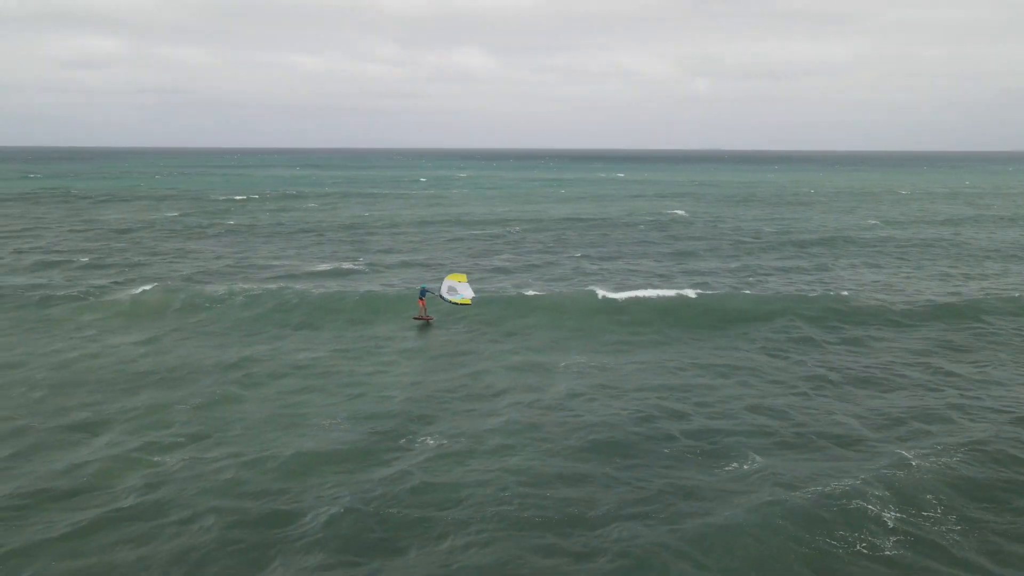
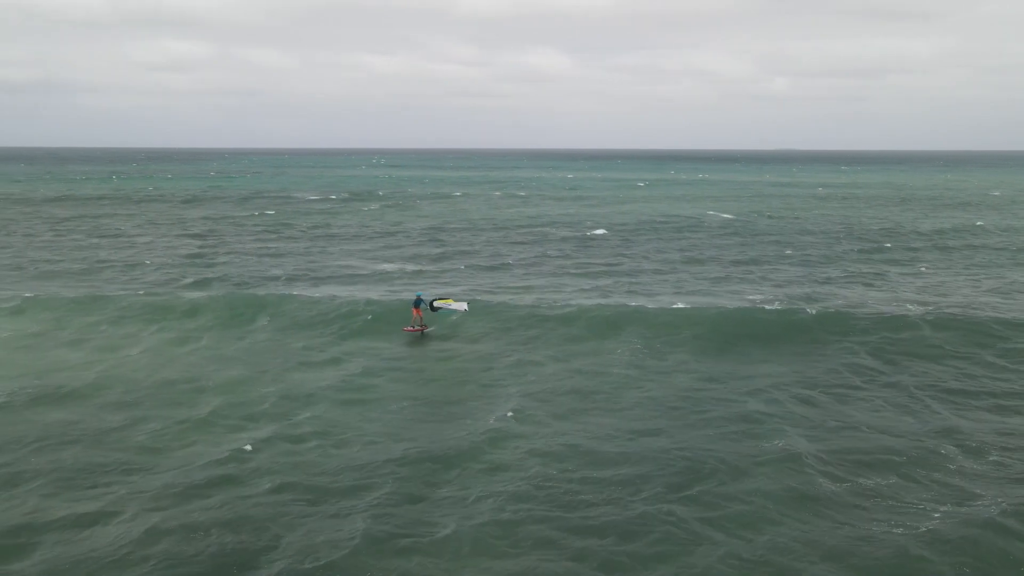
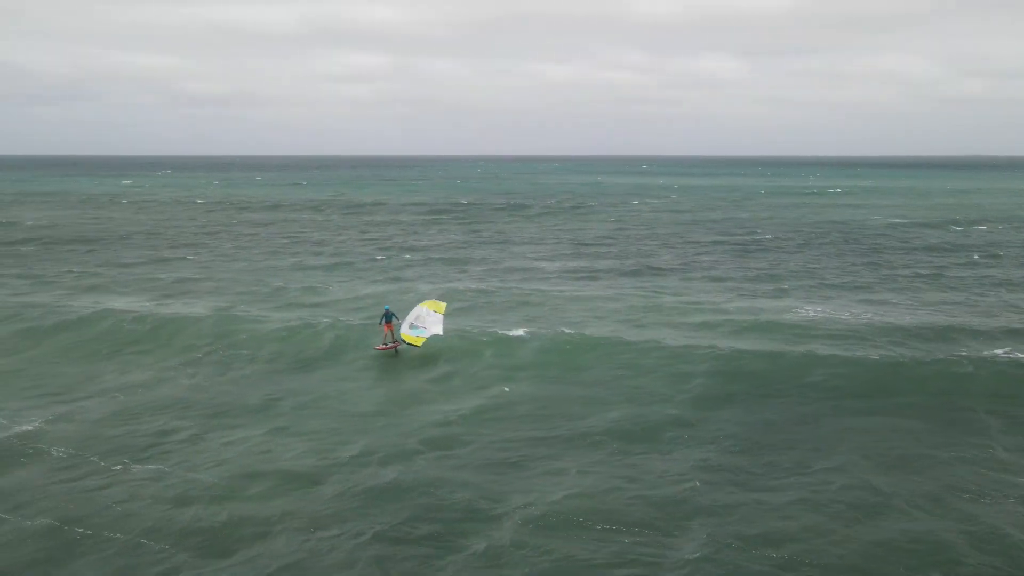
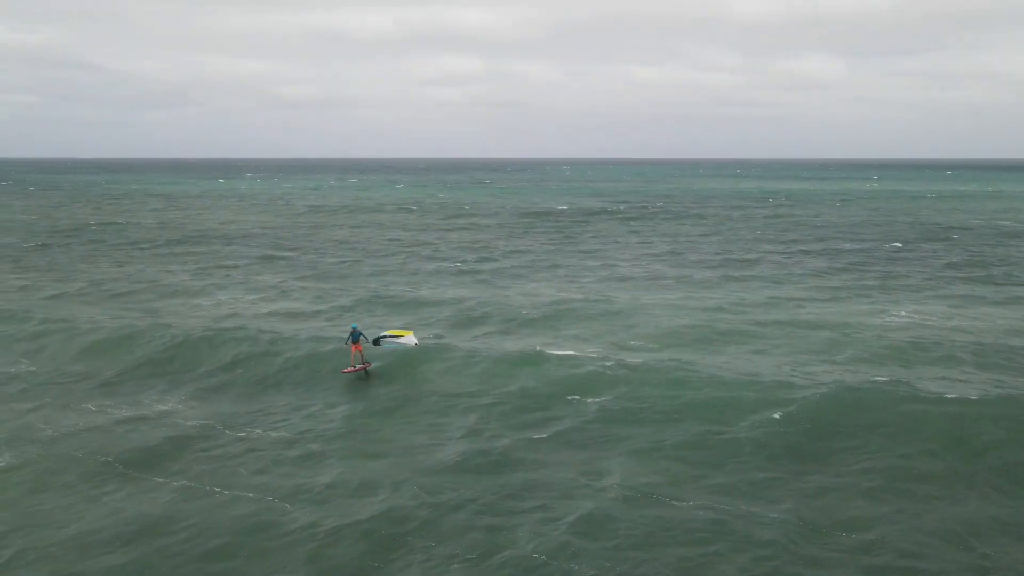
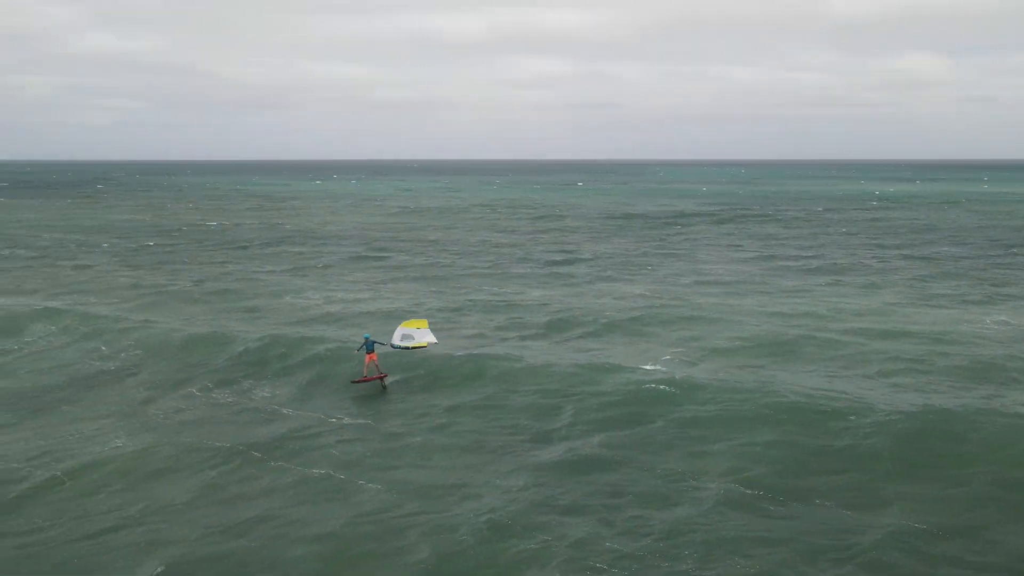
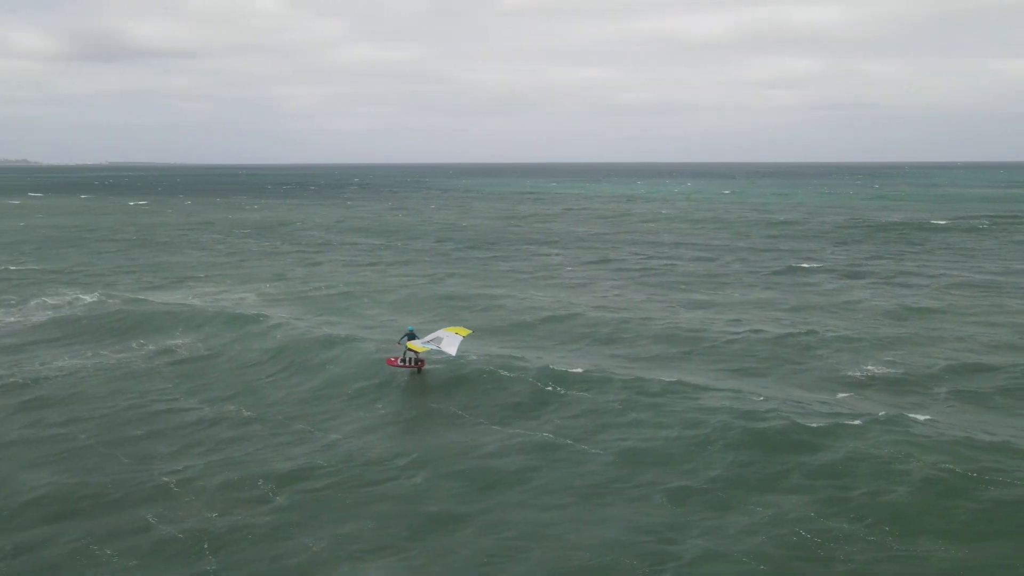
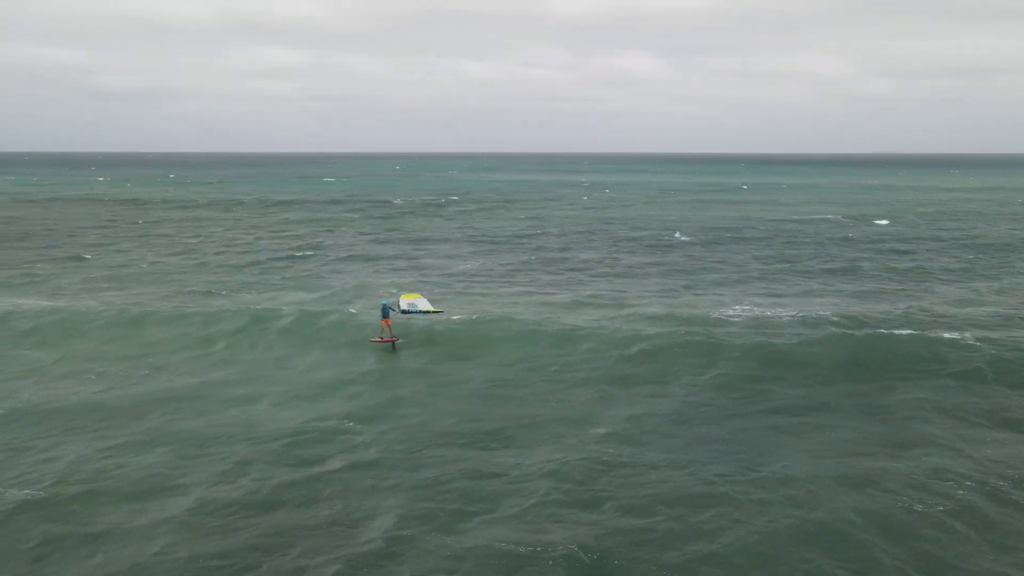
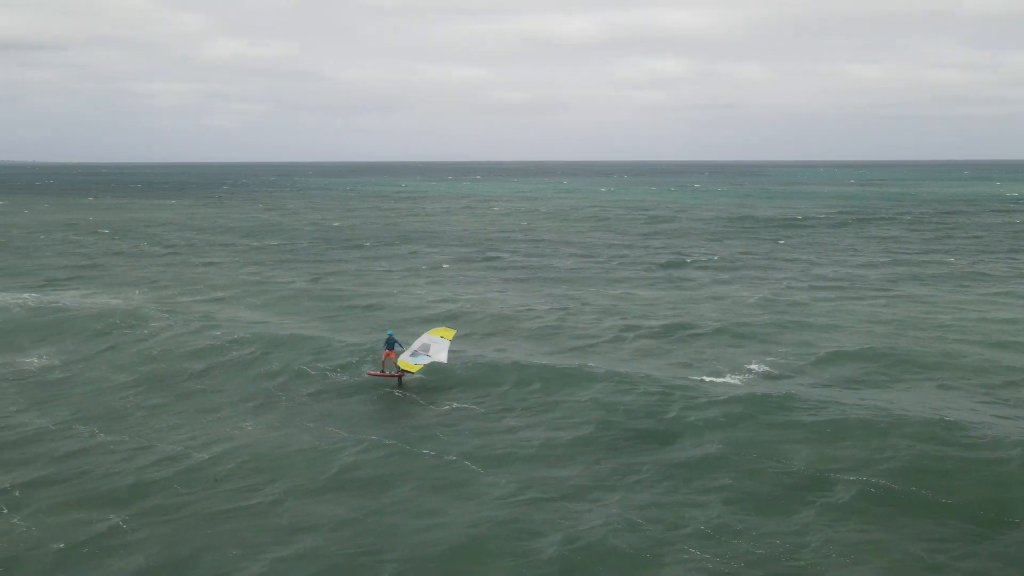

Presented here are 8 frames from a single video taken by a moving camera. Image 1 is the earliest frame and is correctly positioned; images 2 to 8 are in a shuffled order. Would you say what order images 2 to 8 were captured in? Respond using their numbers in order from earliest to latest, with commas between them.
2, 7, 3, 4, 5, 8, 6
